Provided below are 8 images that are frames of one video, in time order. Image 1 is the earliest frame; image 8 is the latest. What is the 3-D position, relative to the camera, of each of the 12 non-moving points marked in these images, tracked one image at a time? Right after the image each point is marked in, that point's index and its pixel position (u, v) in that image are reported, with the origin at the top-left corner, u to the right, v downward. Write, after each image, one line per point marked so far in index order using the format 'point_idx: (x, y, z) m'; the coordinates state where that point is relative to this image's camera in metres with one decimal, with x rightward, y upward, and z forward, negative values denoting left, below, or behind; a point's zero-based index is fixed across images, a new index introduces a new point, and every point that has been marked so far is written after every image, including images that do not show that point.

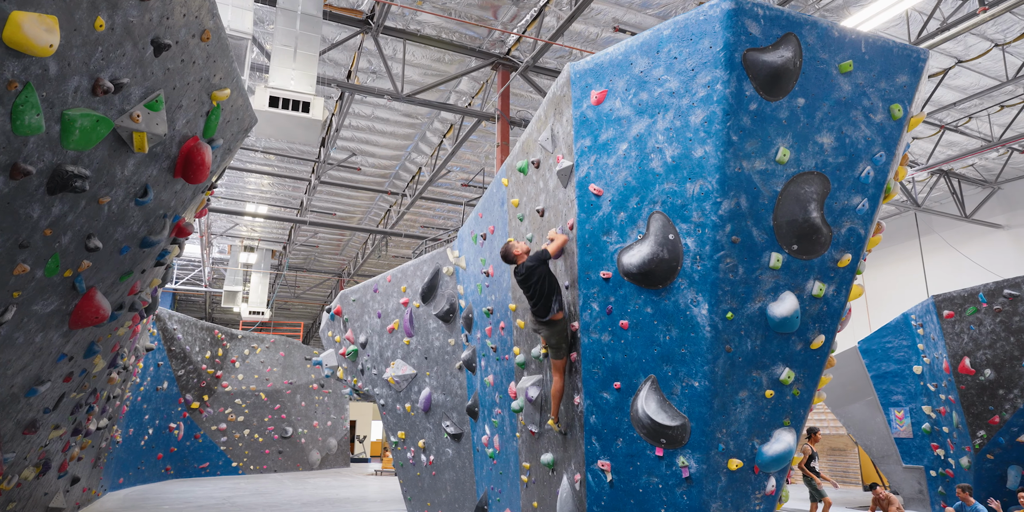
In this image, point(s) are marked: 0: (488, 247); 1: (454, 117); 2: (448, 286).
0: (-0.2, +0.1, +6.0) m
1: (-0.9, +2.1, +9.8) m
2: (-0.8, -0.4, +7.6) m
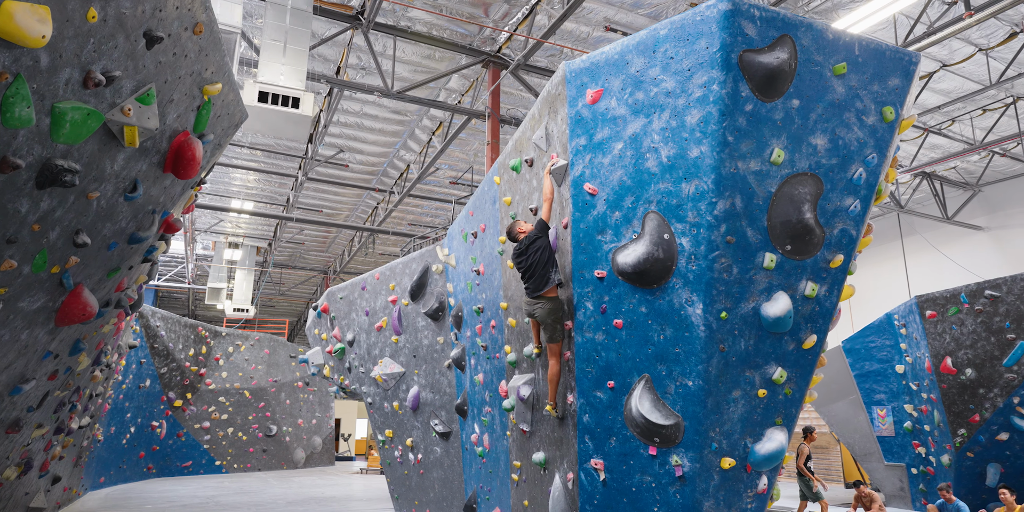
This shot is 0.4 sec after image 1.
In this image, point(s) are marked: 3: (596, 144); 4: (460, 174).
0: (-0.3, +0.1, +6.0) m
1: (-1.0, +2.2, +9.7) m
2: (-0.9, -0.3, +7.5) m
3: (+0.5, +0.7, +3.7) m
4: (-1.0, +1.5, +11.8) m
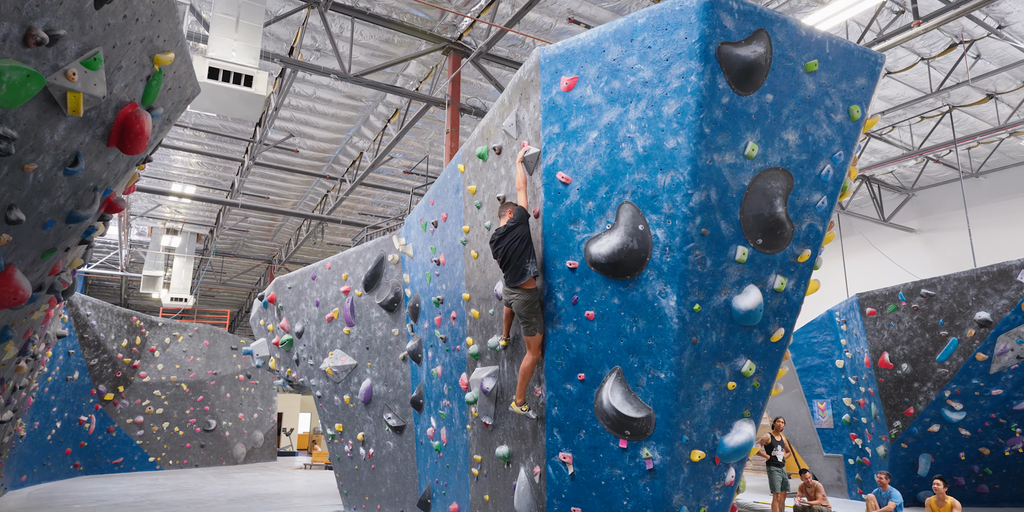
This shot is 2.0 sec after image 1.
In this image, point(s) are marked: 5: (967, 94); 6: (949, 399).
0: (-0.7, +0.2, +5.9) m
1: (-1.7, +2.3, +9.5) m
2: (-1.4, -0.2, +7.3) m
3: (+0.3, +0.7, +3.7) m
4: (-1.8, +1.7, +11.6) m
5: (+6.8, +2.4, +9.5) m
6: (+5.5, -1.8, +8.1) m
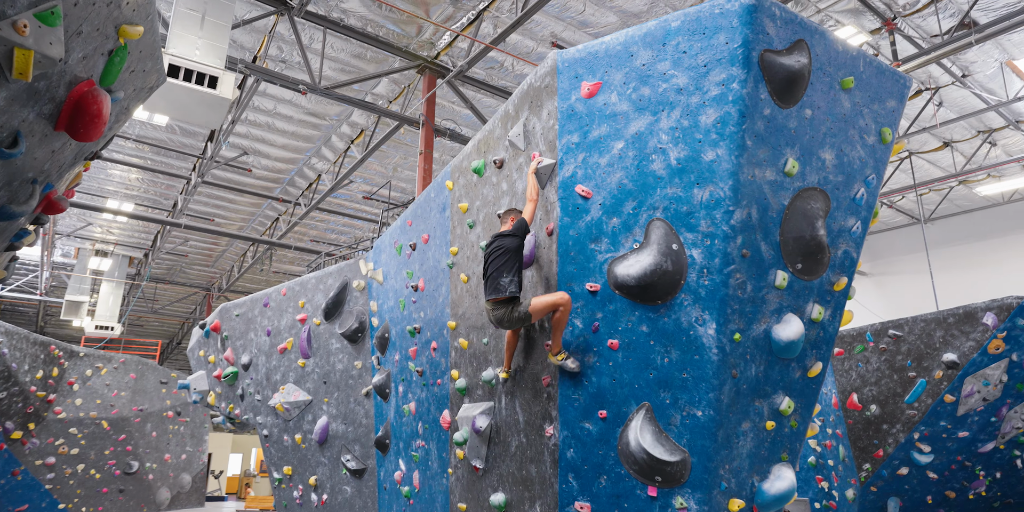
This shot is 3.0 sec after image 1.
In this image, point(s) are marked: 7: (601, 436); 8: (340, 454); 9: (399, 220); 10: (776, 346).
0: (-0.8, 0.0, +5.4) m
1: (-2.1, +1.9, +9.1) m
2: (-1.6, -0.5, +6.8) m
3: (+0.4, +0.6, +3.3) m
4: (-2.4, +1.2, +11.1) m
5: (+6.3, +1.8, +9.8) m
6: (+5.1, -2.3, +8.0) m
7: (+0.4, -0.9, +3.1) m
8: (-1.8, -2.1, +6.7) m
9: (-1.0, +0.3, +5.8) m
10: (+1.3, -0.4, +3.0) m
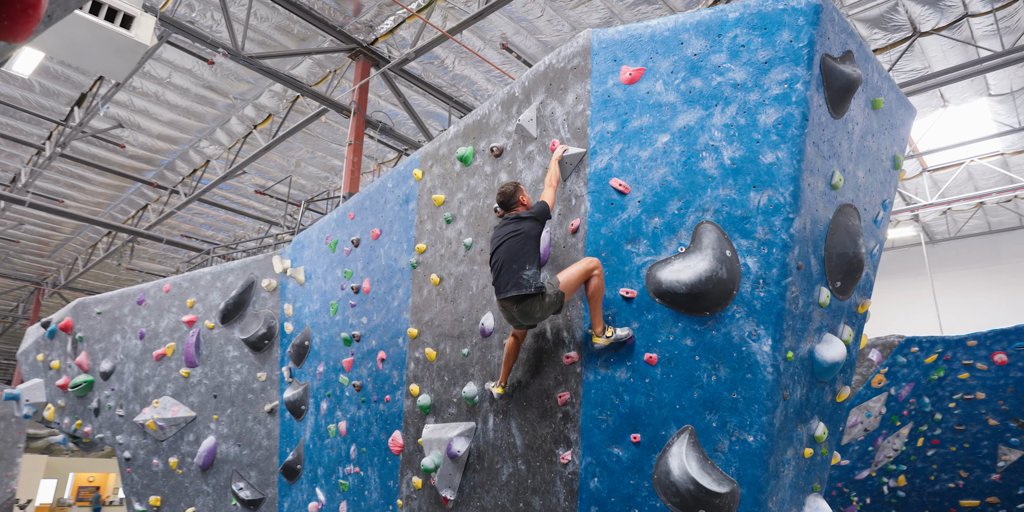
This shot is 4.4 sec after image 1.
0: (-1.1, 0.0, +4.7) m
1: (-3.0, +1.9, +8.1) m
2: (-2.3, -0.4, +5.9) m
3: (+0.6, +0.6, +3.0) m
4: (-3.8, +1.1, +10.0) m
5: (+5.0, +1.1, +10.6) m
6: (+3.9, -2.8, +8.5) m
7: (+0.5, -0.9, +2.7) m
8: (-2.5, -2.0, +5.7) m
9: (-1.4, +0.4, +5.1) m
10: (+1.4, -0.5, +2.8) m
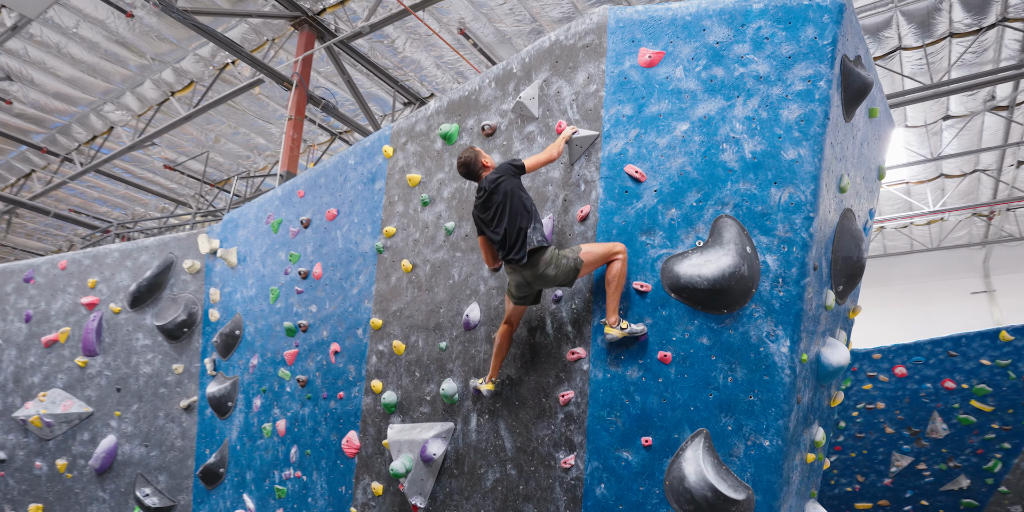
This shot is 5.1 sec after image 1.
0: (-1.3, +0.1, +4.3) m
1: (-3.6, +2.1, +7.4) m
2: (-2.7, -0.3, +5.3) m
3: (+0.6, +0.6, +2.8) m
4: (-4.7, +1.4, +9.1) m
5: (+3.9, +0.9, +11.0) m
6: (+2.9, -3.0, +8.7) m
7: (+0.5, -0.8, +2.6) m
8: (-3.0, -1.8, +5.0) m
9: (-1.7, +0.5, +4.6) m
10: (+1.4, -0.5, +2.8) m
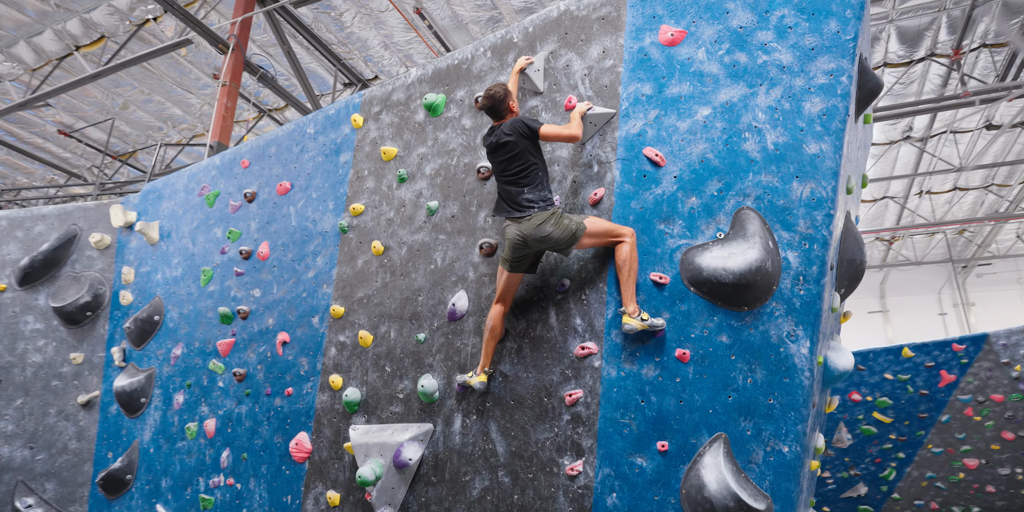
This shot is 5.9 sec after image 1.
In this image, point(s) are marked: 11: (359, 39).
0: (-1.5, +0.3, +3.8) m
1: (-4.1, +2.4, +6.6) m
2: (-3.0, -0.1, +4.6) m
3: (+0.6, +0.6, +2.7) m
4: (-5.5, +1.7, +8.1) m
5: (+2.7, +0.7, +11.2) m
6: (+1.9, -3.1, +8.8) m
7: (+0.5, -0.8, +2.3) m
8: (-3.3, -1.6, +4.3) m
9: (-1.8, +0.6, +4.1) m
10: (+1.4, -0.5, +2.7) m
11: (-1.6, +2.3, +6.8) m
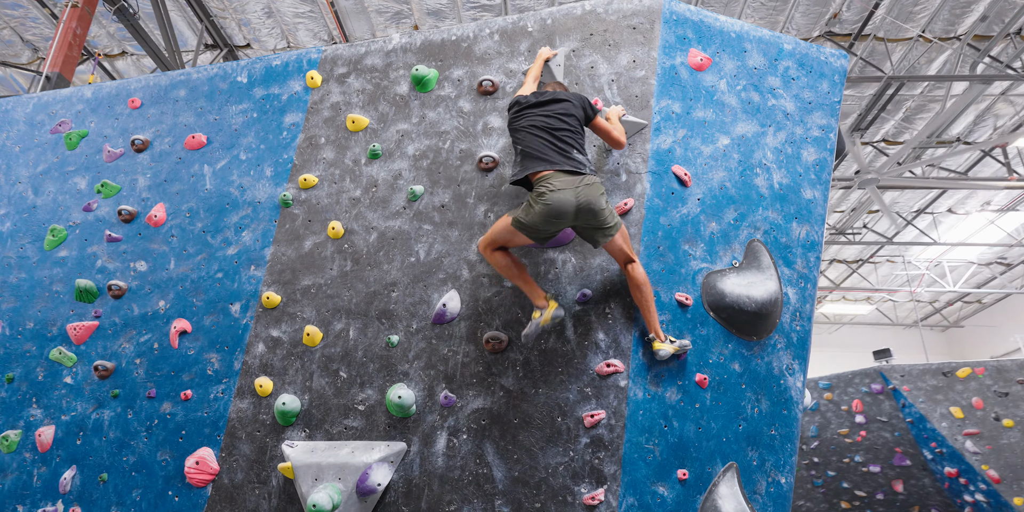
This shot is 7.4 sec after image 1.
0: (-1.7, +0.4, +3.0) m
1: (-4.8, +2.8, +4.9) m
2: (-3.4, +0.3, +3.2) m
3: (+0.7, +0.6, +2.6) m
4: (-6.7, +2.2, +5.9) m
5: (-0.1, +0.1, +11.4) m
6: (-0.5, -3.5, +8.6) m
7: (+0.6, -0.9, +2.2) m
8: (-3.8, -1.2, +2.7) m
9: (-2.1, +0.8, +3.2) m
10: (+1.3, -0.7, +2.8) m
11: (-2.5, +2.4, +5.9) m
